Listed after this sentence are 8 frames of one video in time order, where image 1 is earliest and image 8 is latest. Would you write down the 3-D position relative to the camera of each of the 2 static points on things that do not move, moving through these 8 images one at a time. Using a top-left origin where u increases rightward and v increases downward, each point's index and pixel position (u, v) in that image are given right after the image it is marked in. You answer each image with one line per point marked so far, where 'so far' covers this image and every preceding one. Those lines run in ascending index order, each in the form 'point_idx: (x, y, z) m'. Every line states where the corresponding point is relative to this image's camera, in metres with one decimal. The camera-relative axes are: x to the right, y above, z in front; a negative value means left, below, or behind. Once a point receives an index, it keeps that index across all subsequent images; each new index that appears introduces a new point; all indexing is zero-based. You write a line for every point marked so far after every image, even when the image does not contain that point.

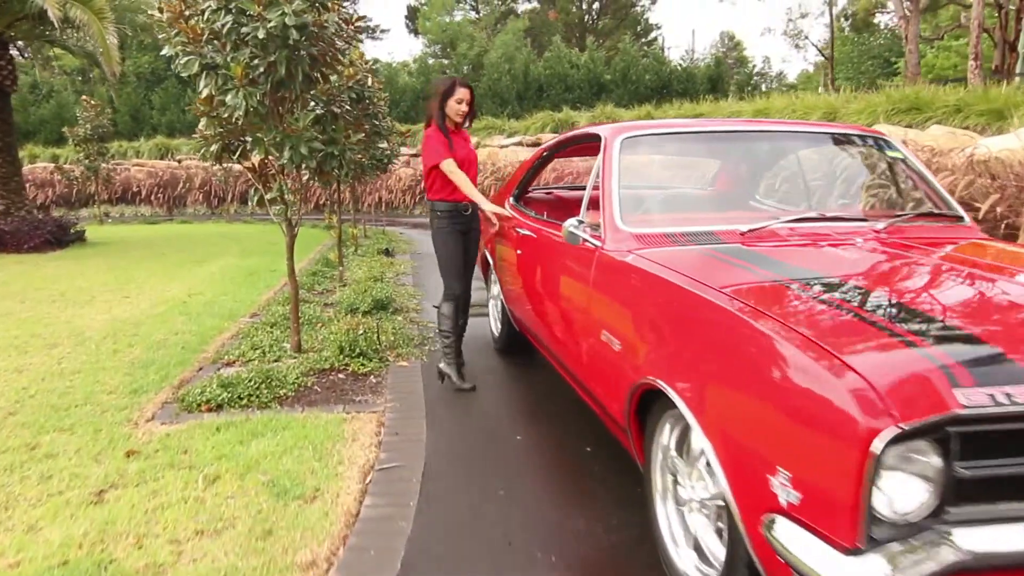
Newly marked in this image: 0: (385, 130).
0: (-1.6, +2.0, +9.5) m
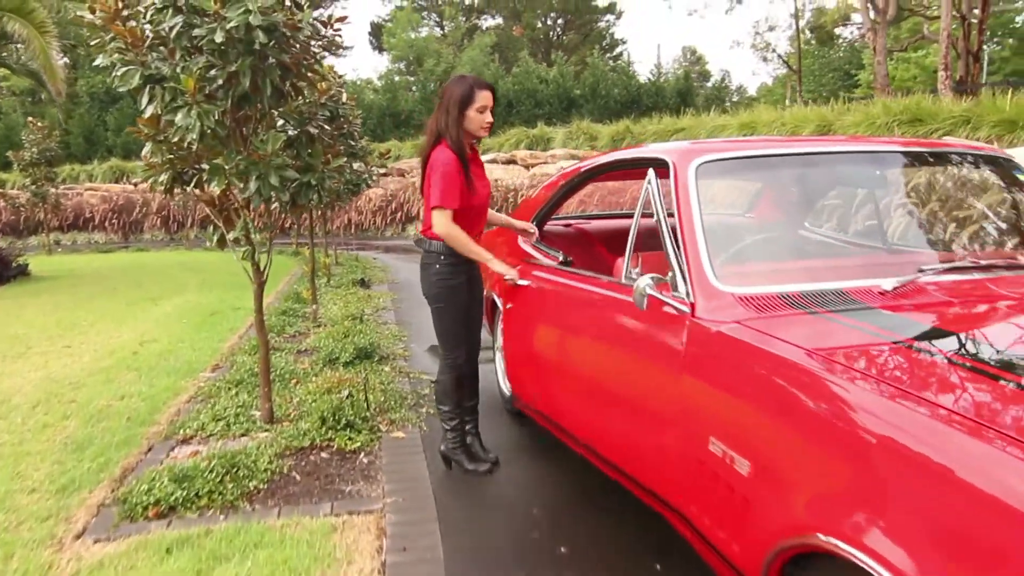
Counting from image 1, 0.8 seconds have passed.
0: (-1.7, +1.6, +8.7) m
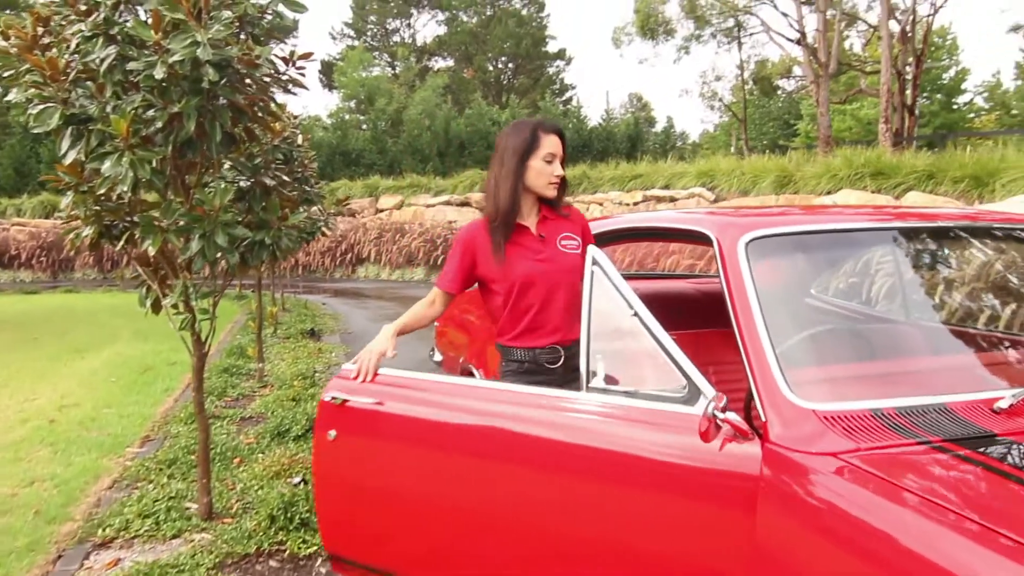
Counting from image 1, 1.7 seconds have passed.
0: (-2.1, +1.0, +8.1) m
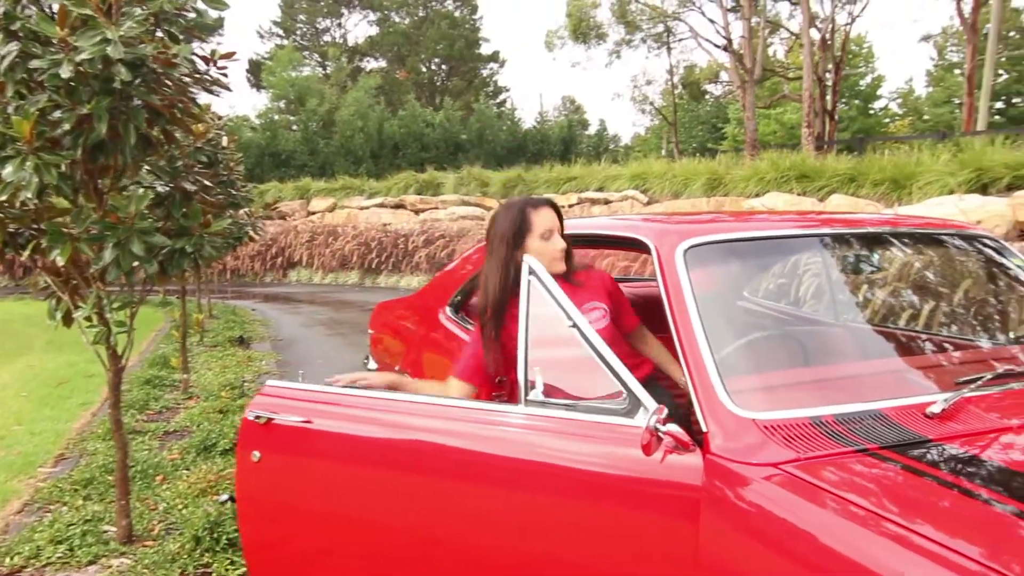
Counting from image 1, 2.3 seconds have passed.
0: (-2.8, +0.9, +7.8) m
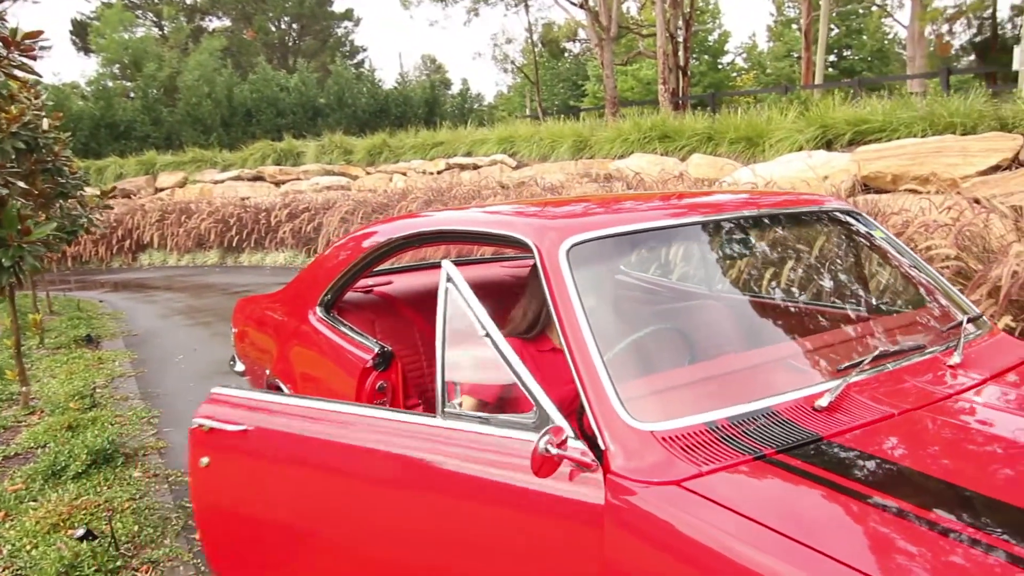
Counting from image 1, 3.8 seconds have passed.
0: (-4.1, +1.0, +7.0) m
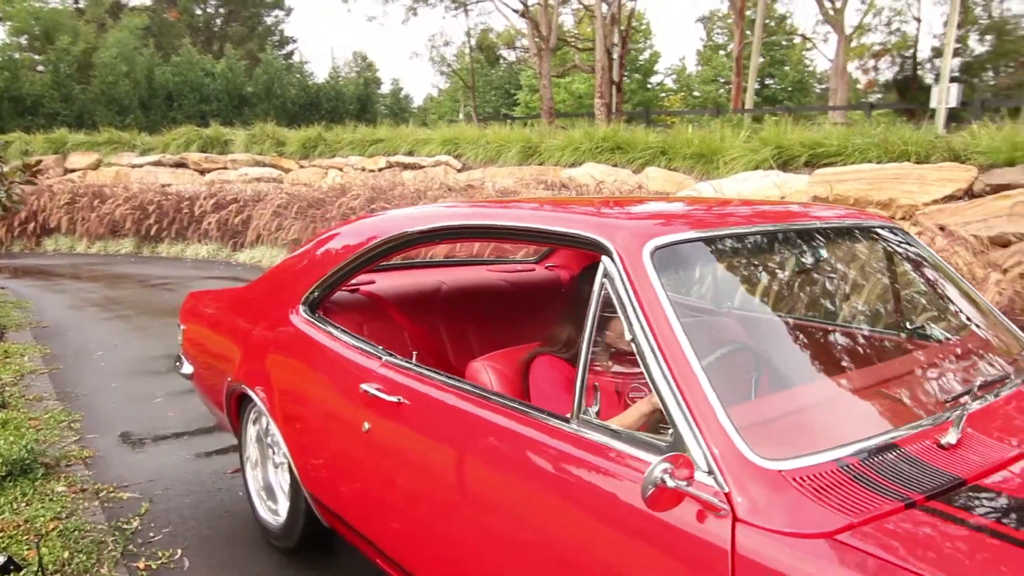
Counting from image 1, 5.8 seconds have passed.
0: (-4.4, +1.1, +6.3) m
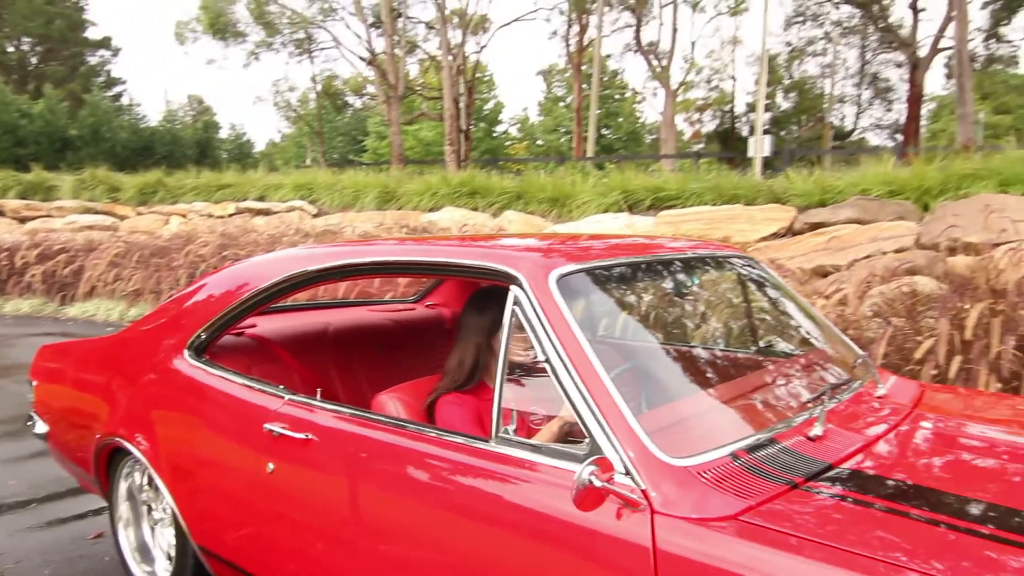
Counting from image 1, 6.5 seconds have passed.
0: (-5.4, +0.6, +5.5) m
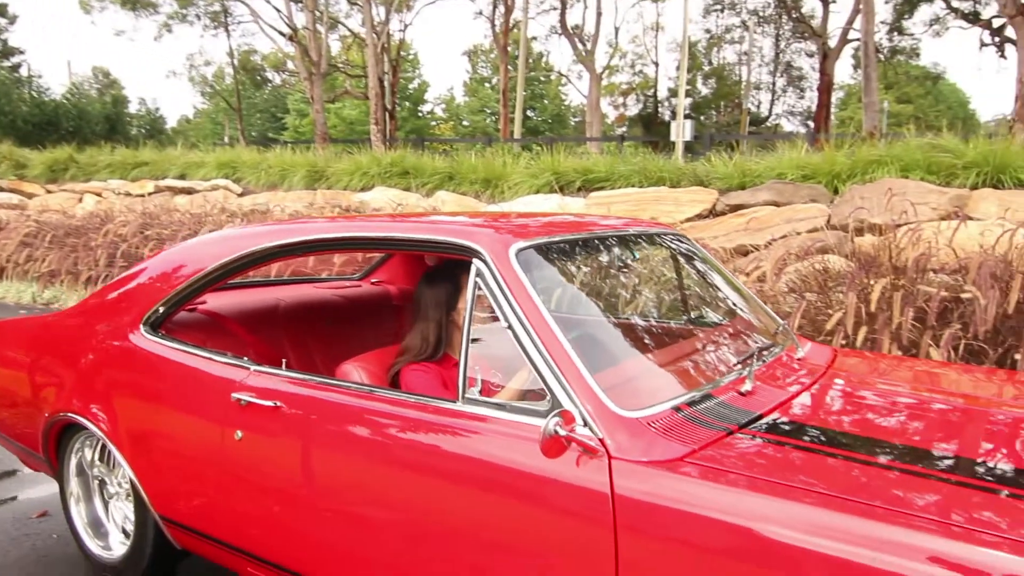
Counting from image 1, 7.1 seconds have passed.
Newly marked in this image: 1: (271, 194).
0: (-5.8, +0.7, +5.1) m
1: (-3.9, +1.5, +12.2) m
